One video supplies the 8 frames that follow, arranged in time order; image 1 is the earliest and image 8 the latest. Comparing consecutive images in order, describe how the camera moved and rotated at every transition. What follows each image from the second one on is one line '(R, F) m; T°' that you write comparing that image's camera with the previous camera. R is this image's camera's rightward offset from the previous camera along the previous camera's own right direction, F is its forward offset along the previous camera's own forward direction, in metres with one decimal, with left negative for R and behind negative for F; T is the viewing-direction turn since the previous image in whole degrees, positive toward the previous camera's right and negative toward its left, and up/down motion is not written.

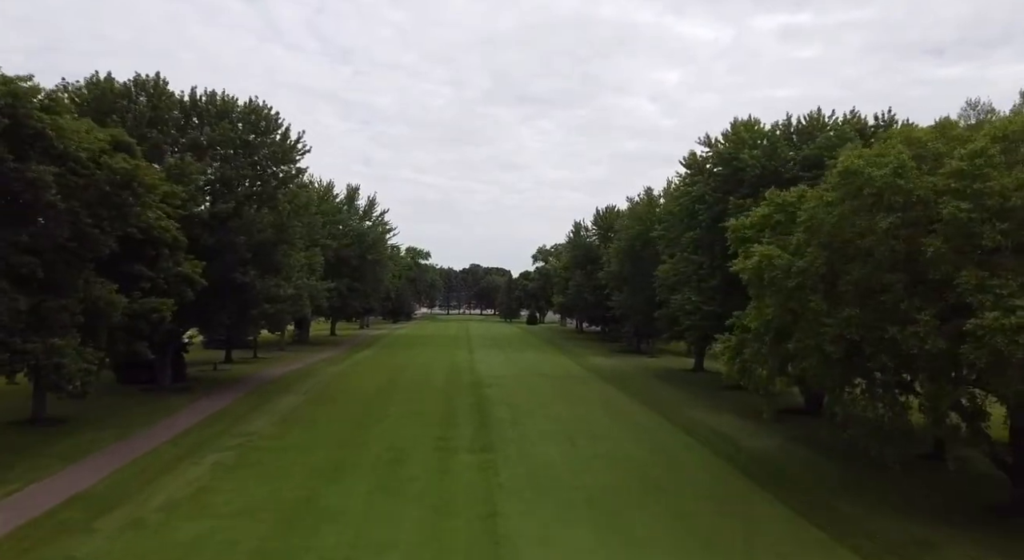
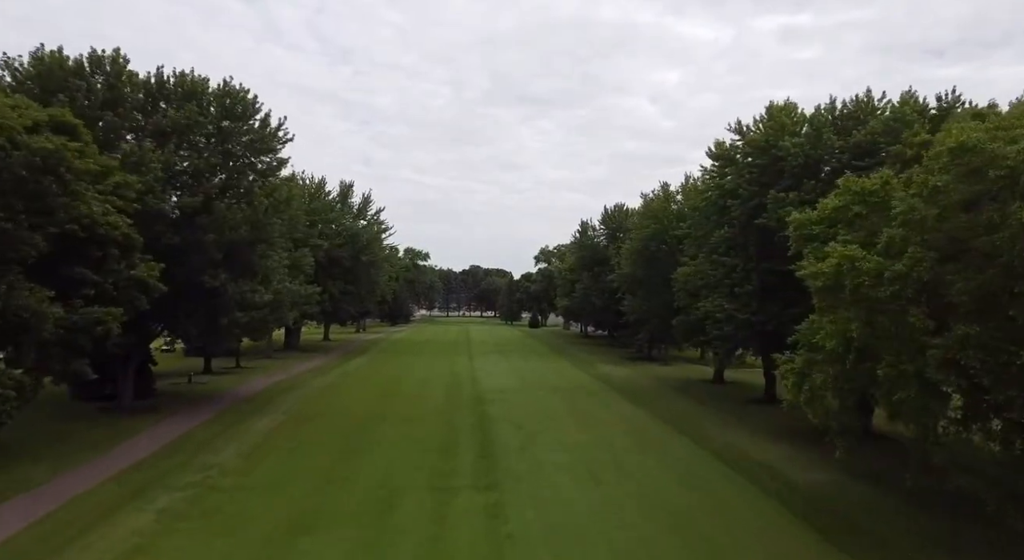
(-0.2, +2.3) m; 0°
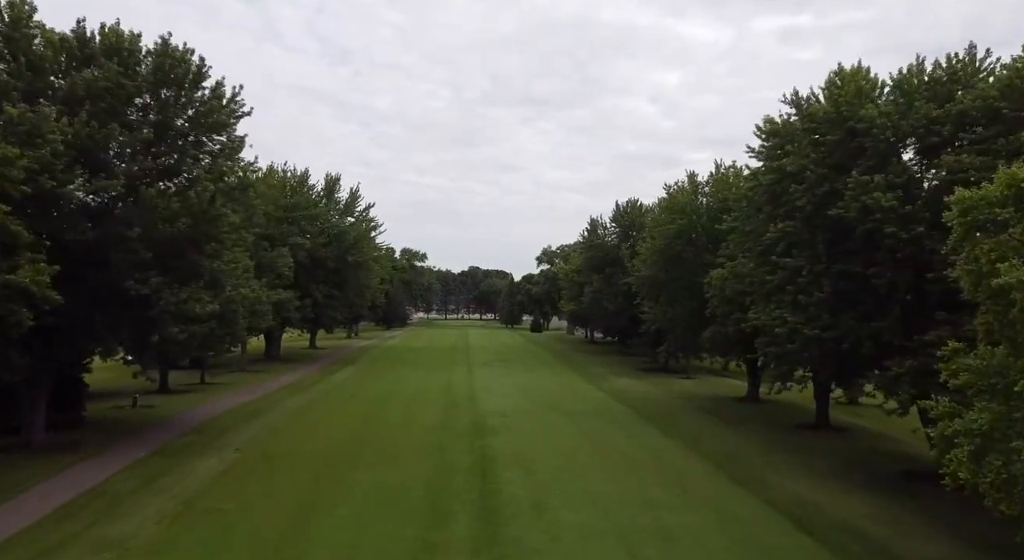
(-0.2, +3.5) m; 0°
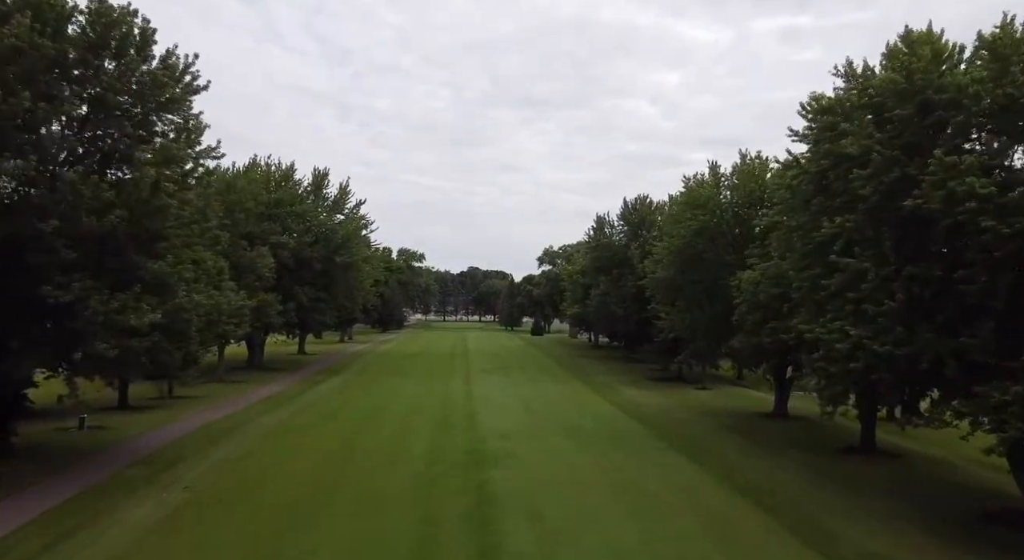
(-0.1, +2.4) m; 0°
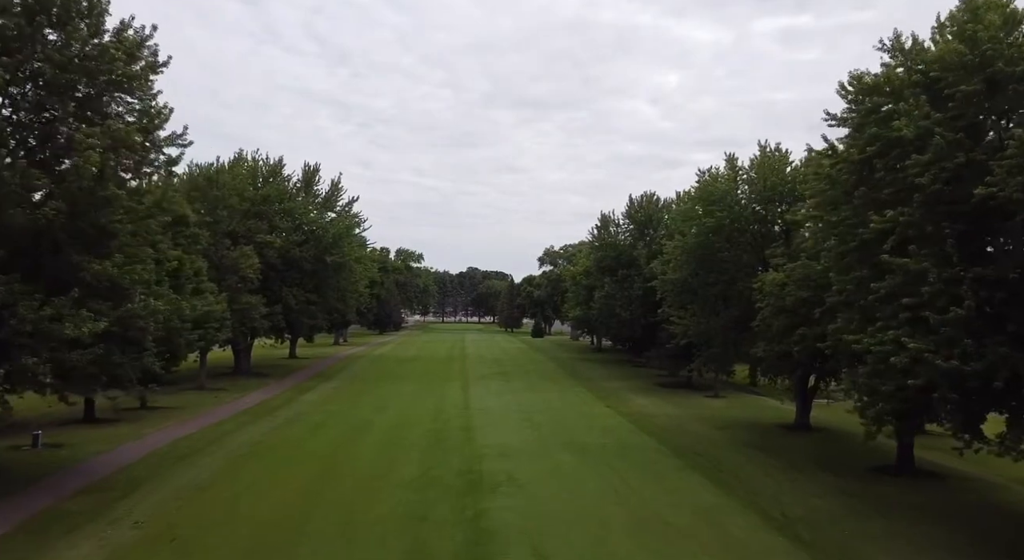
(0.0, +1.6) m; 0°
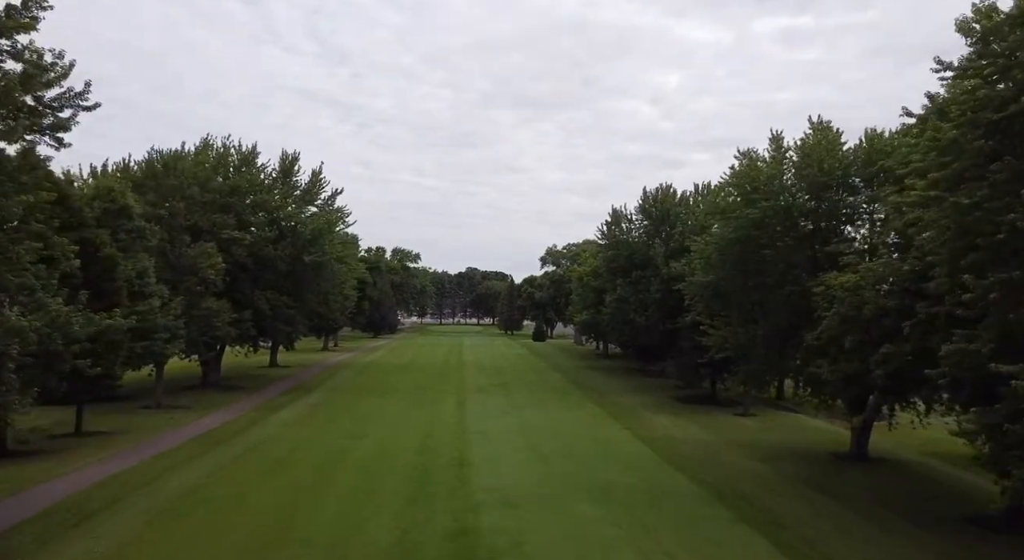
(-0.1, +3.2) m; 0°
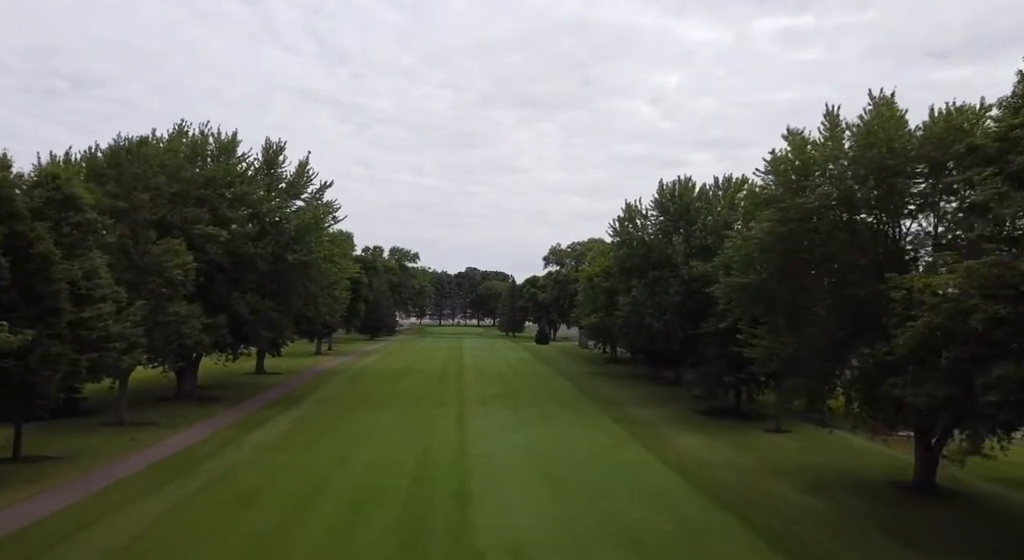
(-0.2, +2.4) m; 0°
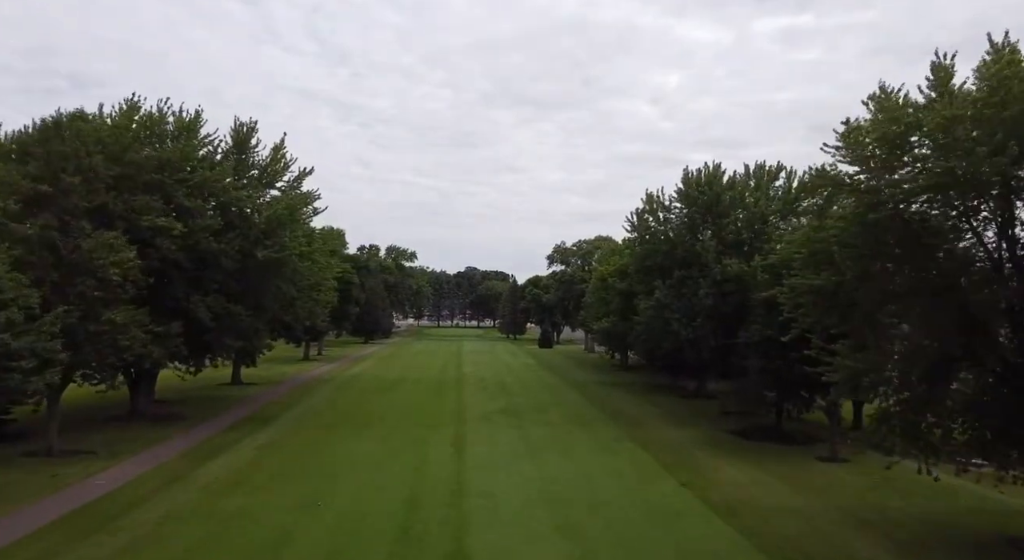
(-0.2, +3.3) m; 0°
